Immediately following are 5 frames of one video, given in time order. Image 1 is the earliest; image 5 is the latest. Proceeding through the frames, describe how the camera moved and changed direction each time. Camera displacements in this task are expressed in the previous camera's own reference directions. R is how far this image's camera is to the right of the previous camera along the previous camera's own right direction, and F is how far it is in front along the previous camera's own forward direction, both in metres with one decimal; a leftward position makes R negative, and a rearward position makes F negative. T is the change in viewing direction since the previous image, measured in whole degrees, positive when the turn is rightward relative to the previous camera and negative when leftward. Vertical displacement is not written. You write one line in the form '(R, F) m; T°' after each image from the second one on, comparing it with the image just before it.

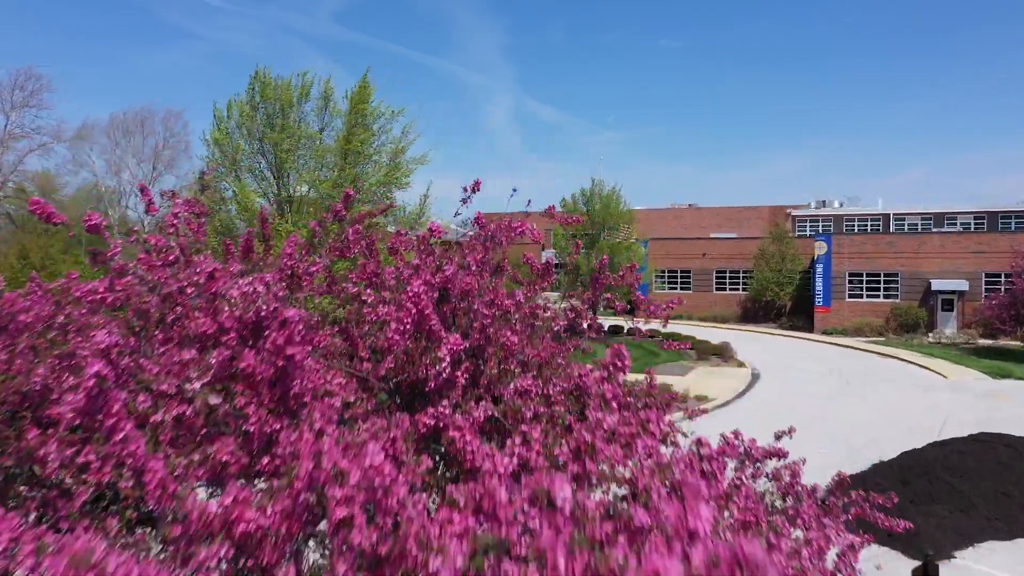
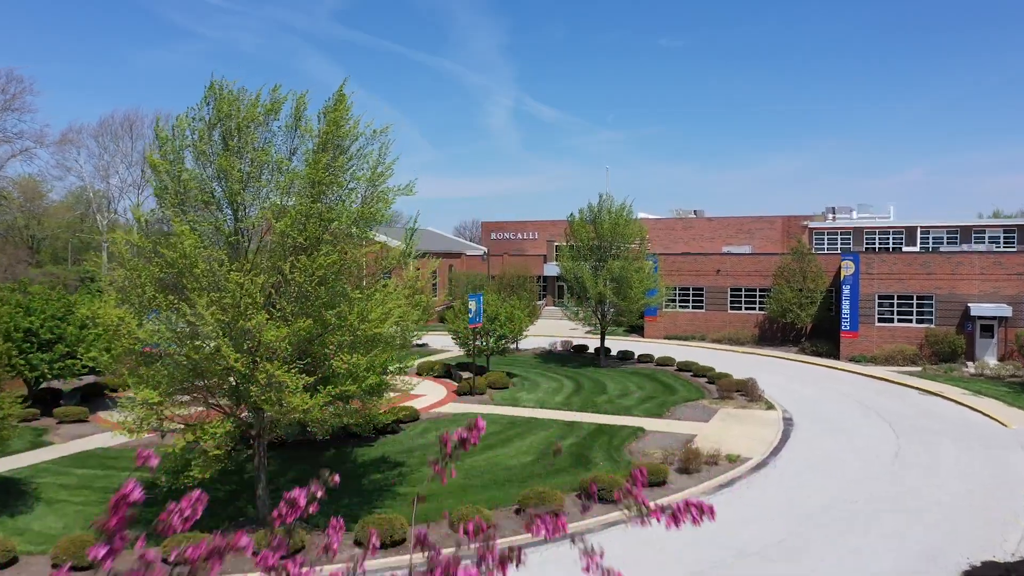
(0.0, +2.5) m; 0°
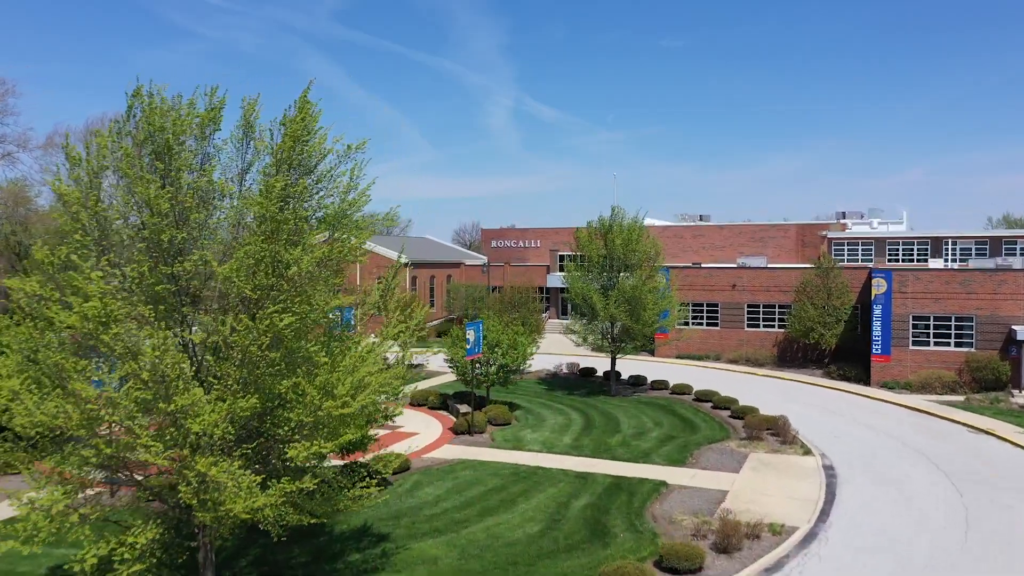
(-0.1, +2.5) m; 0°
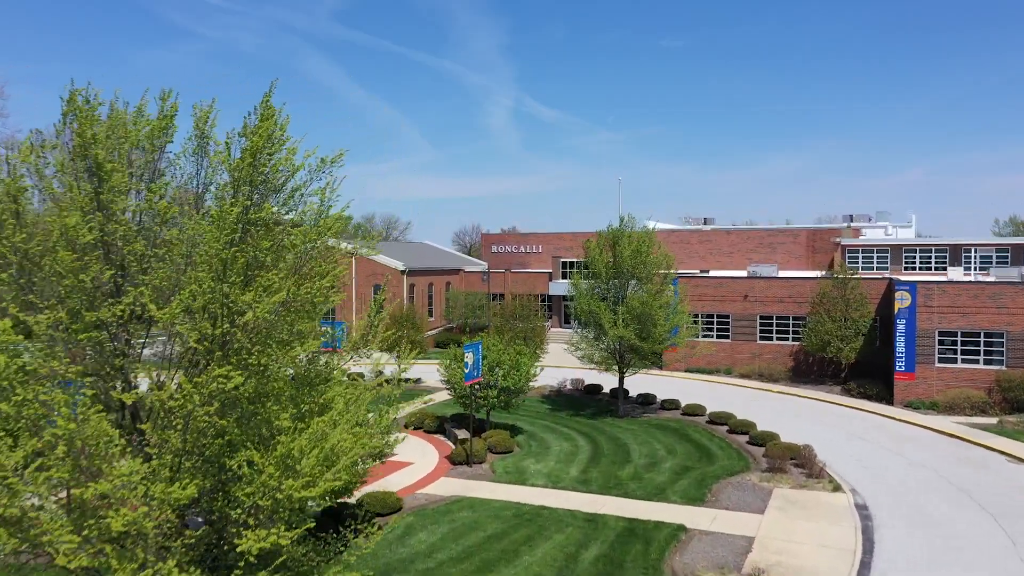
(0.0, +1.6) m; 0°
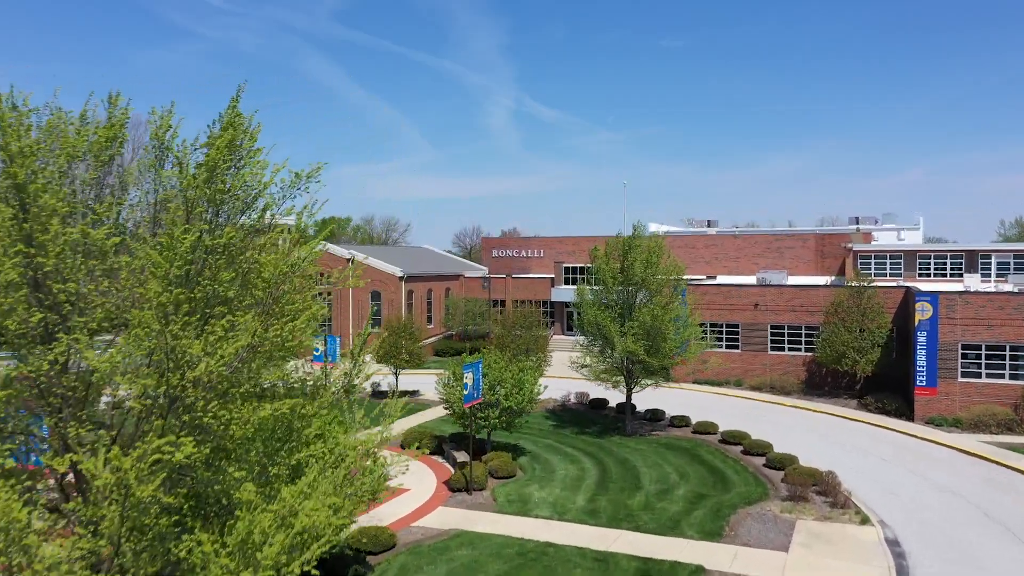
(0.0, +1.2) m; 0°
